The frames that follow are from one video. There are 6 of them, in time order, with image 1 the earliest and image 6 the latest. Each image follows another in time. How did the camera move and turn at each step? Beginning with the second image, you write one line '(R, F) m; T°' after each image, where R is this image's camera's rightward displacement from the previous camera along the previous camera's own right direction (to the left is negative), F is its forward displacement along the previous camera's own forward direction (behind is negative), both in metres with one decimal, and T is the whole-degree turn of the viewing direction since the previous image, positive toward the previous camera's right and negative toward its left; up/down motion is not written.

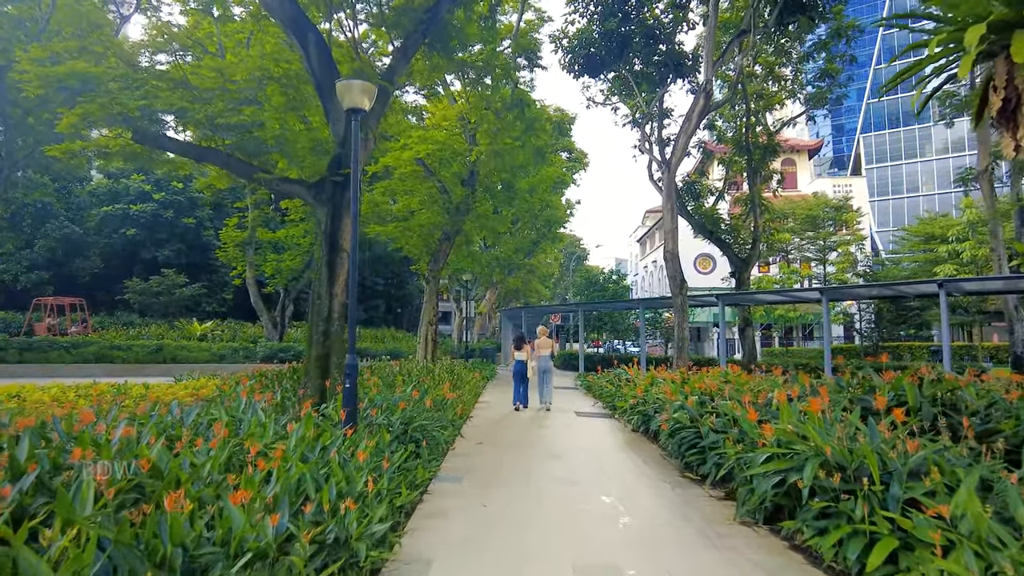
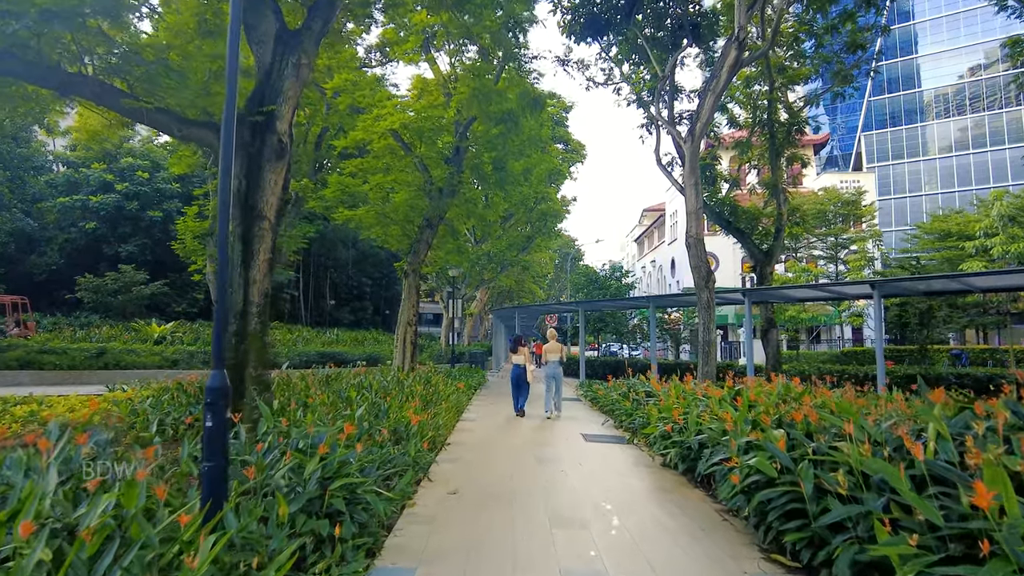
(0.0, +2.2) m; +1°
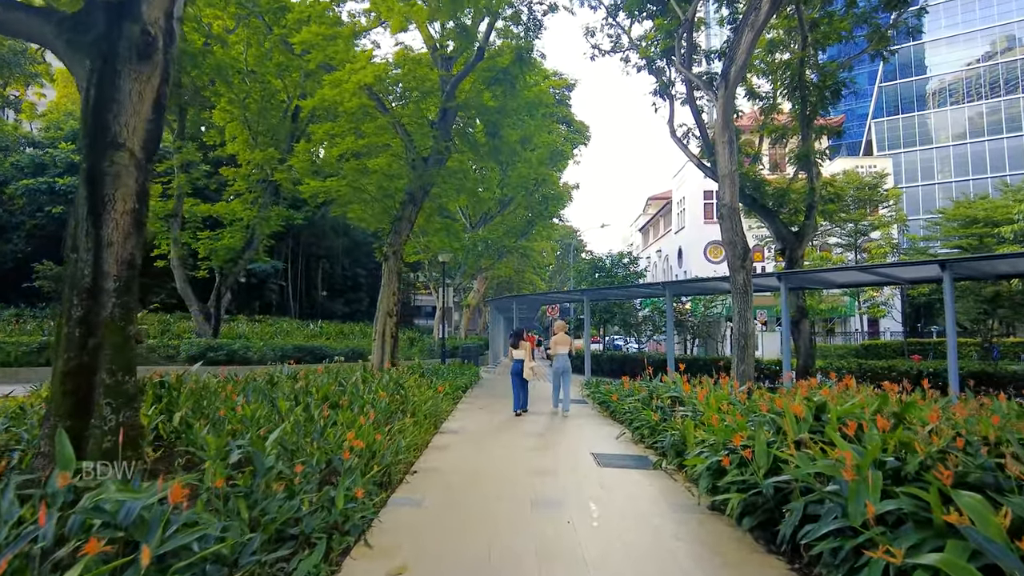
(+0.1, +1.9) m; 0°
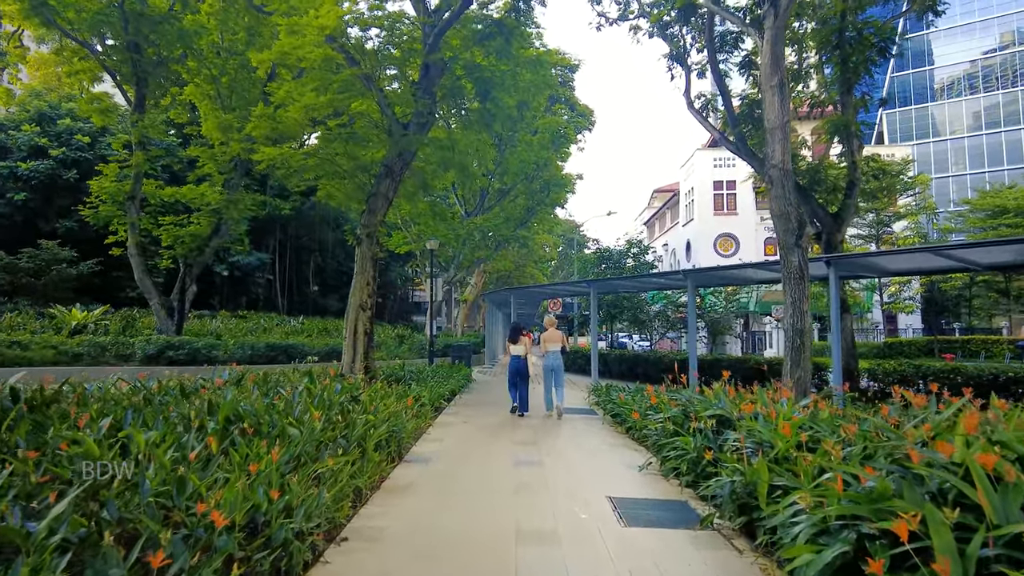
(+0.1, +1.9) m; 0°
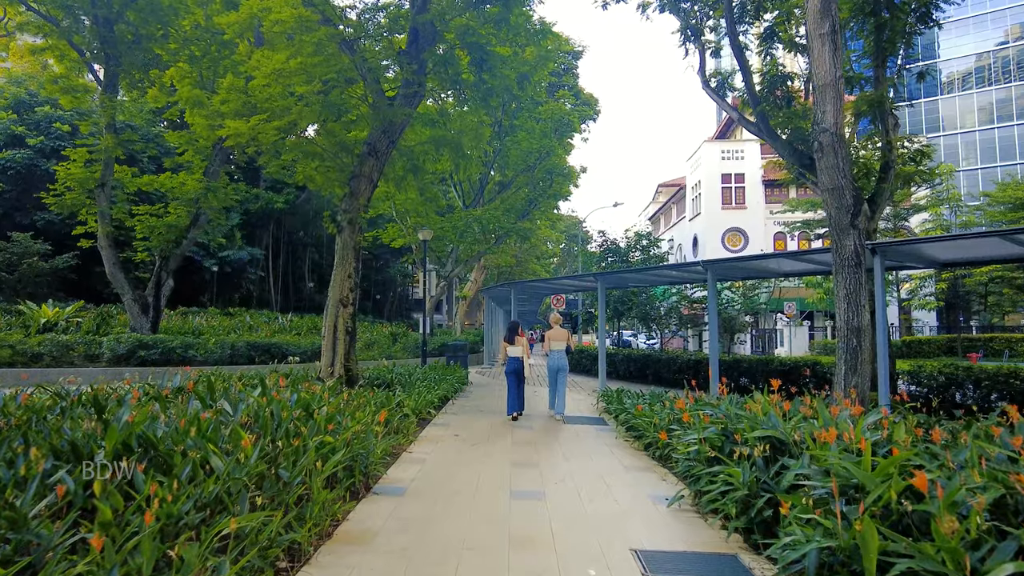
(0.0, +1.2) m; 0°
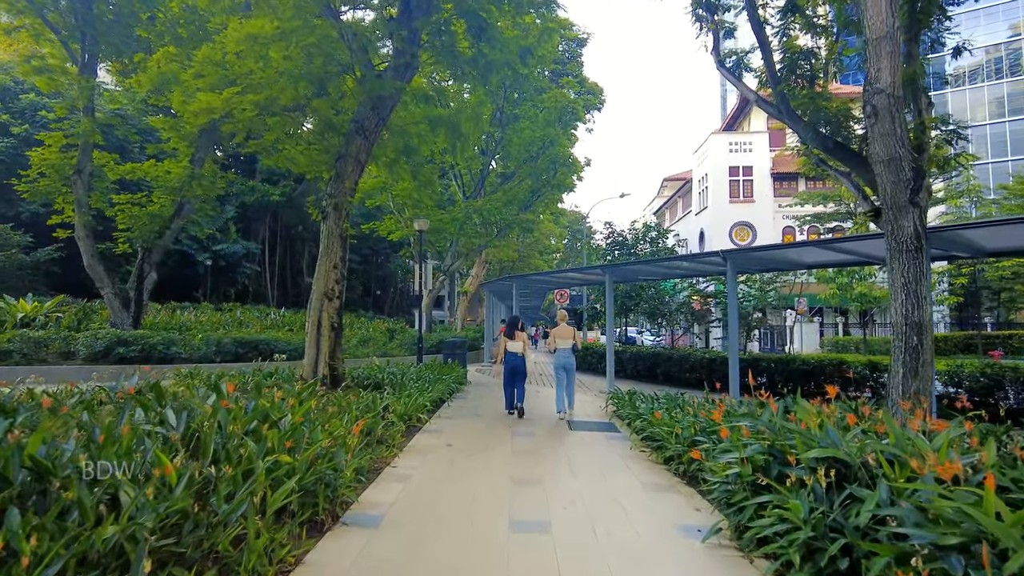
(0.0, +0.8) m; 0°
